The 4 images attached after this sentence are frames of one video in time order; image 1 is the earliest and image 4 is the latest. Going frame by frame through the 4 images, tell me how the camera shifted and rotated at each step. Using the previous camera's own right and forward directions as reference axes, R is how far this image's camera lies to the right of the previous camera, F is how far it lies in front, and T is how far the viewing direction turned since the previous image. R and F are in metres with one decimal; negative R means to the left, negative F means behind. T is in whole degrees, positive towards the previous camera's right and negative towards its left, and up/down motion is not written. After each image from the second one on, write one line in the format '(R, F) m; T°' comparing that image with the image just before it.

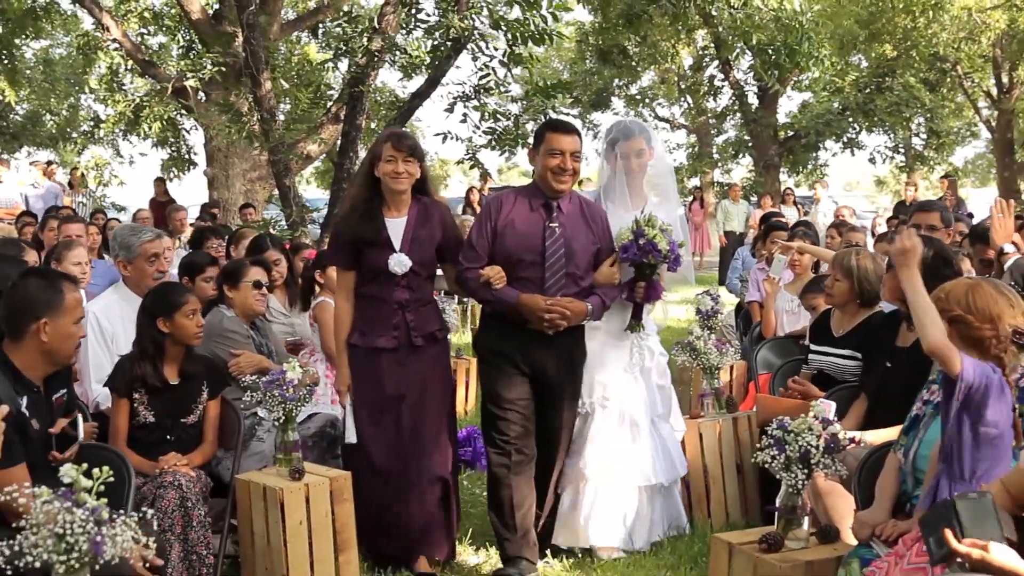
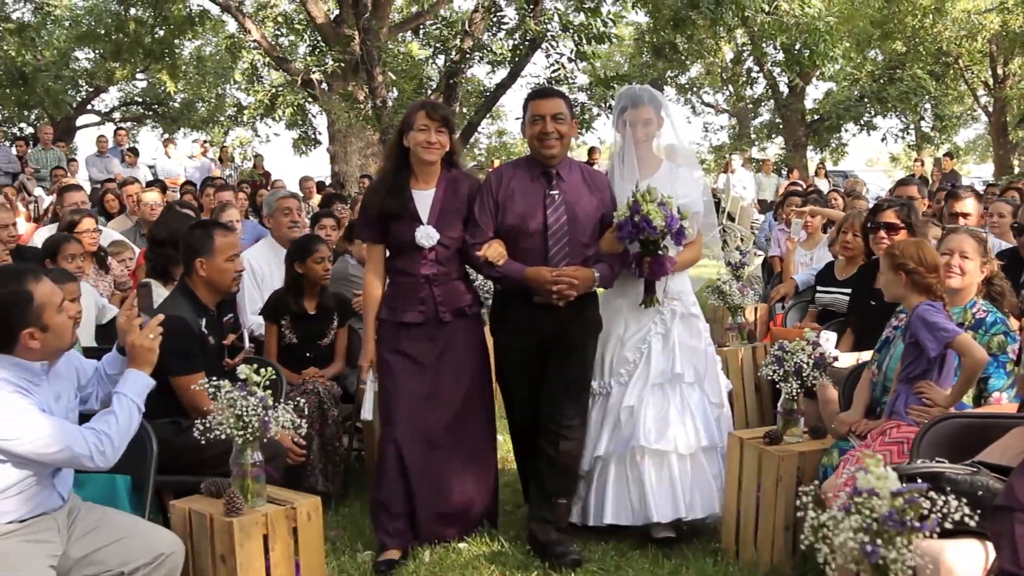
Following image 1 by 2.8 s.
(+0.1, -1.0) m; -3°
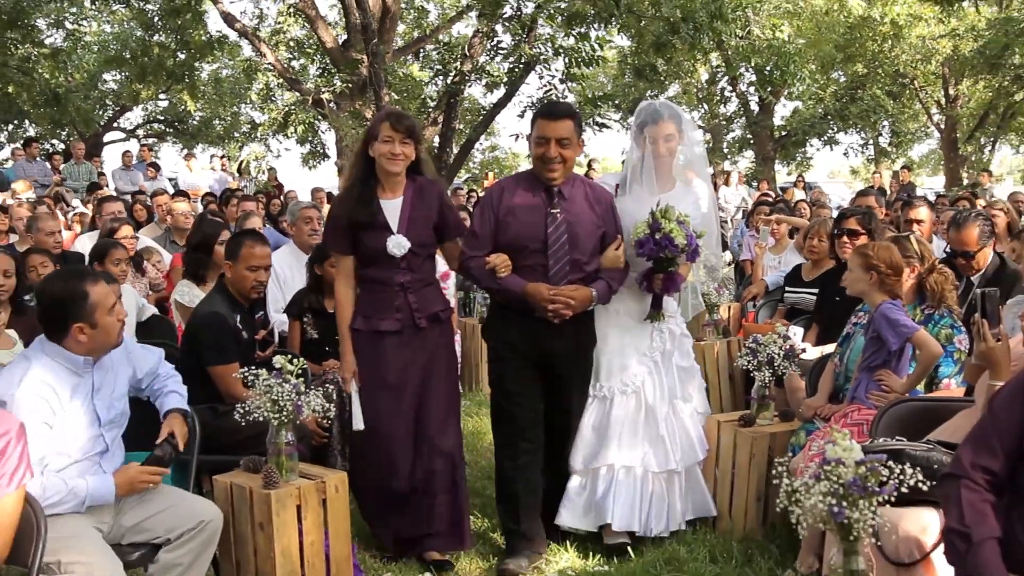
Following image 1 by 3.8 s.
(-0.1, -0.5) m; +1°
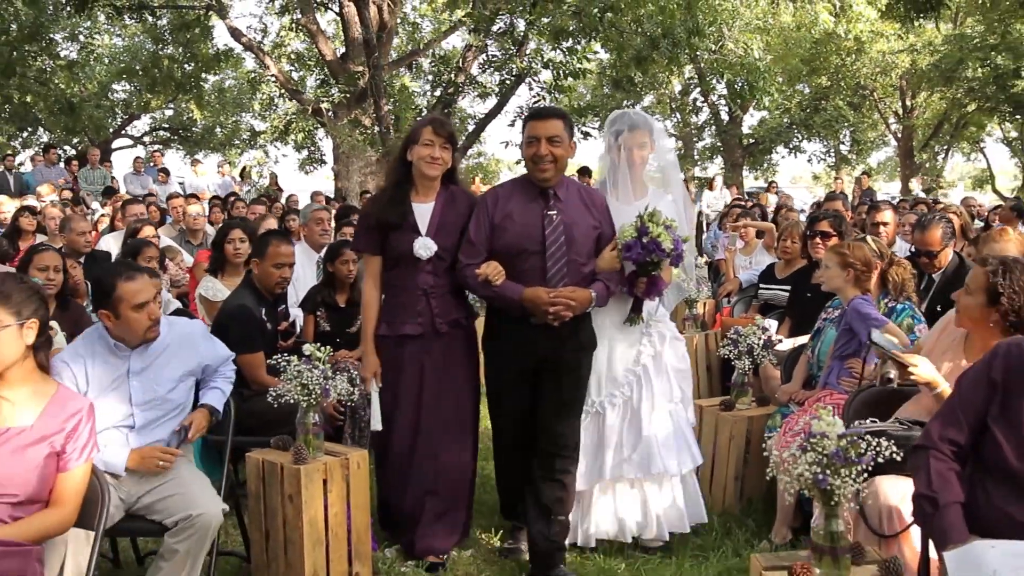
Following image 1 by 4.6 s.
(-0.2, -0.4) m; +2°
